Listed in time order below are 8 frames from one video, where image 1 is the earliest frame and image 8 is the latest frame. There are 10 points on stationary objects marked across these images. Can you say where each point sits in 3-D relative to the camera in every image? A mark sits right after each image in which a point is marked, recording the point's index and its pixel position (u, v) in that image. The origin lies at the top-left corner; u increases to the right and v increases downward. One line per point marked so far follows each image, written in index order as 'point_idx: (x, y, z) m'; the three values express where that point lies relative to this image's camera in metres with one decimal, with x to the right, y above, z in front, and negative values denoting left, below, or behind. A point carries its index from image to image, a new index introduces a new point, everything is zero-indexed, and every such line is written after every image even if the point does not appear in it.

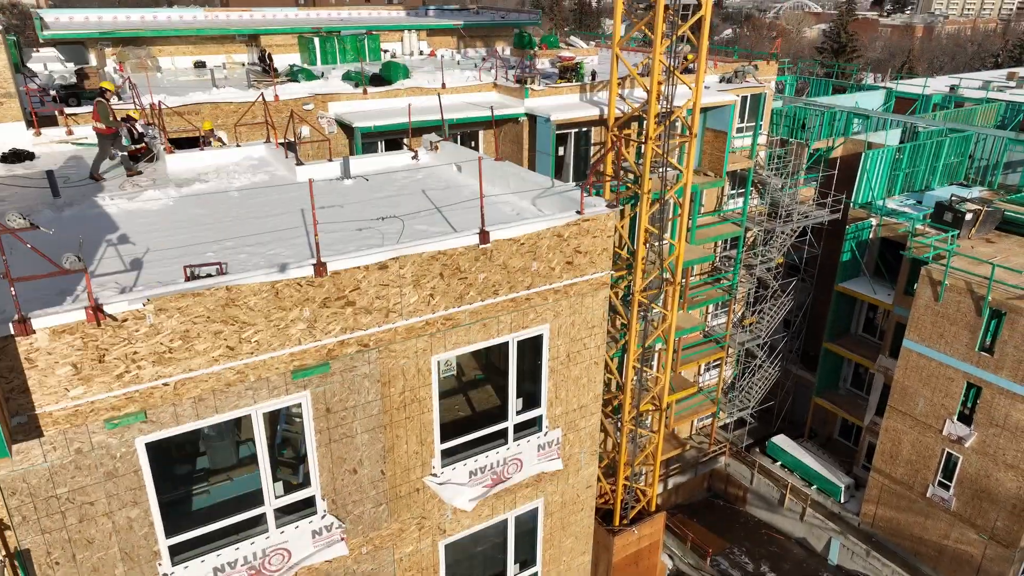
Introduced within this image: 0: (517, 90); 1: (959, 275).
0: (+0.1, +5.1, +18.1) m
1: (+12.7, +0.4, +20.0) m
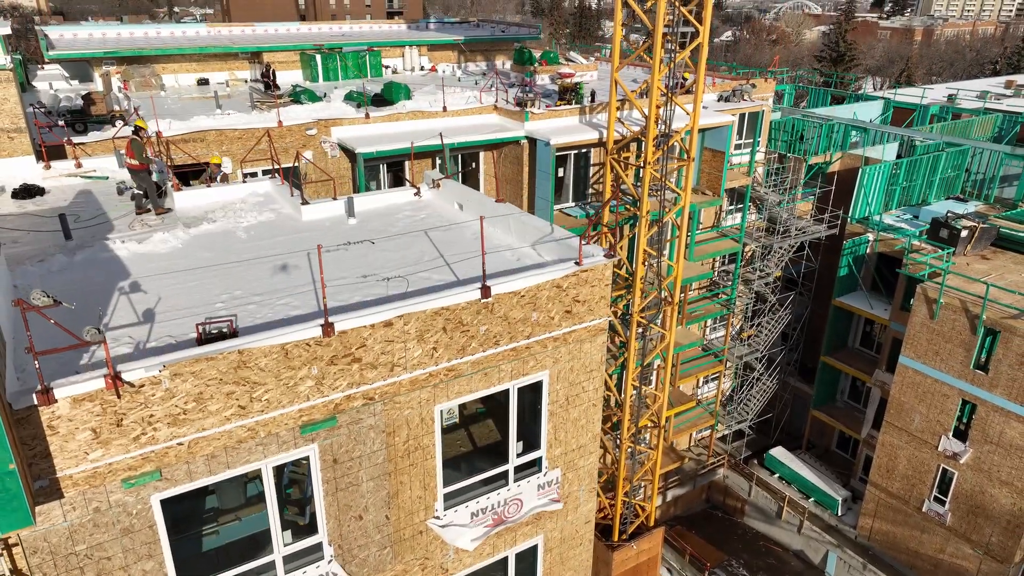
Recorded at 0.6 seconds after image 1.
0: (+0.1, +4.6, +18.3) m
1: (+12.7, -0.2, +20.2) m
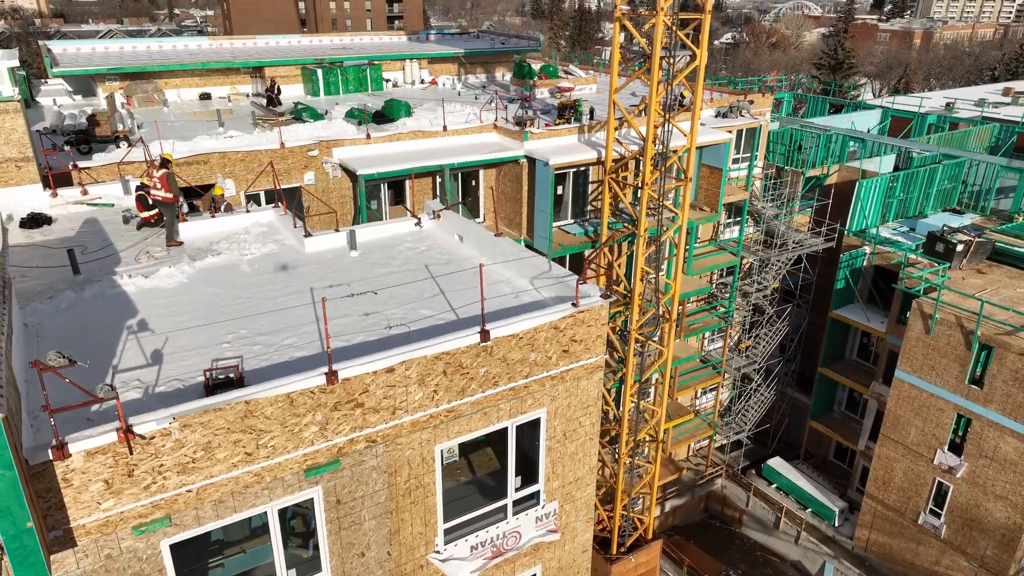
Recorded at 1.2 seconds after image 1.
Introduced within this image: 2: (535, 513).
0: (+0.1, +4.1, +18.5) m
1: (+12.7, -0.6, +20.4) m
2: (+0.3, -2.7, +8.5) m
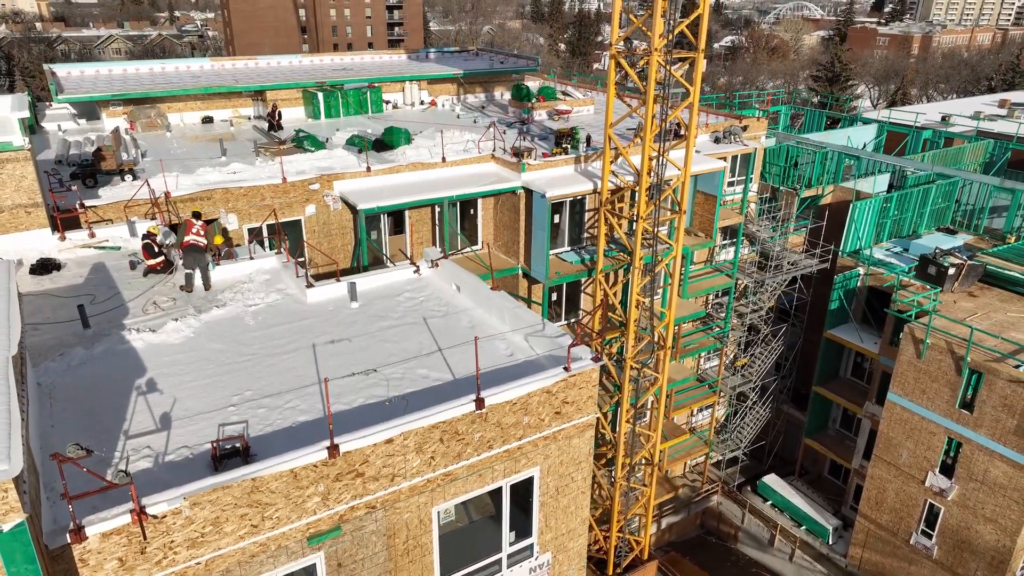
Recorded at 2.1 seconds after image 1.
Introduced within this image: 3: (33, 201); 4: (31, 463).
0: (+0.1, +3.4, +18.8) m
1: (+12.6, -1.4, +20.8) m
2: (+0.2, -3.5, +8.9) m
3: (-8.3, +1.5, +12.3) m
4: (-4.2, -1.5, +6.1) m
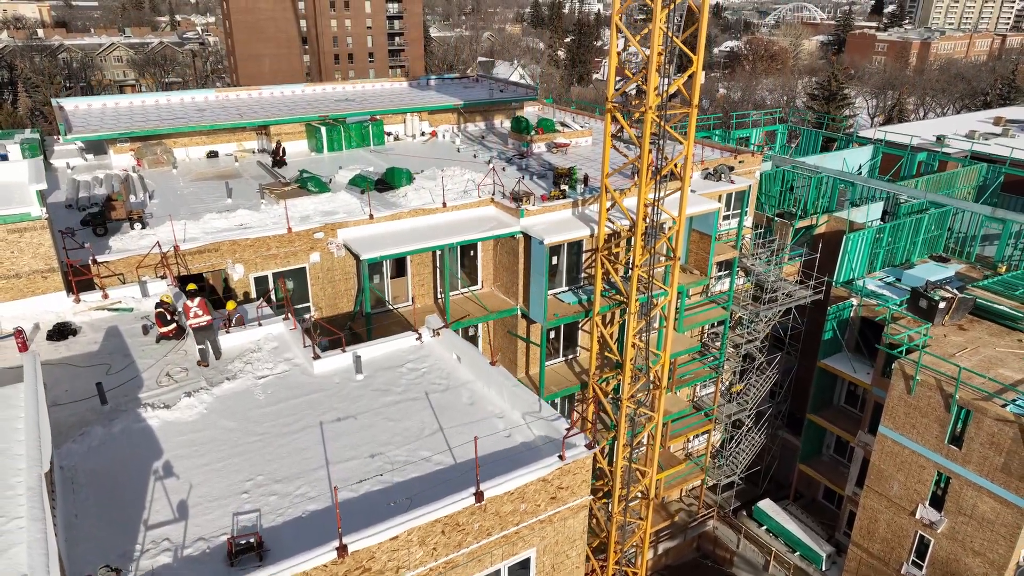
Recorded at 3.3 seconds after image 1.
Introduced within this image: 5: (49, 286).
0: (0.0, +2.2, +19.3) m
1: (+12.6, -2.5, +21.2) m
2: (+0.2, -4.6, +9.3) m
3: (-8.4, +0.4, +12.7) m
4: (-4.2, -2.6, +6.6) m
5: (-8.4, 0.0, +12.8) m
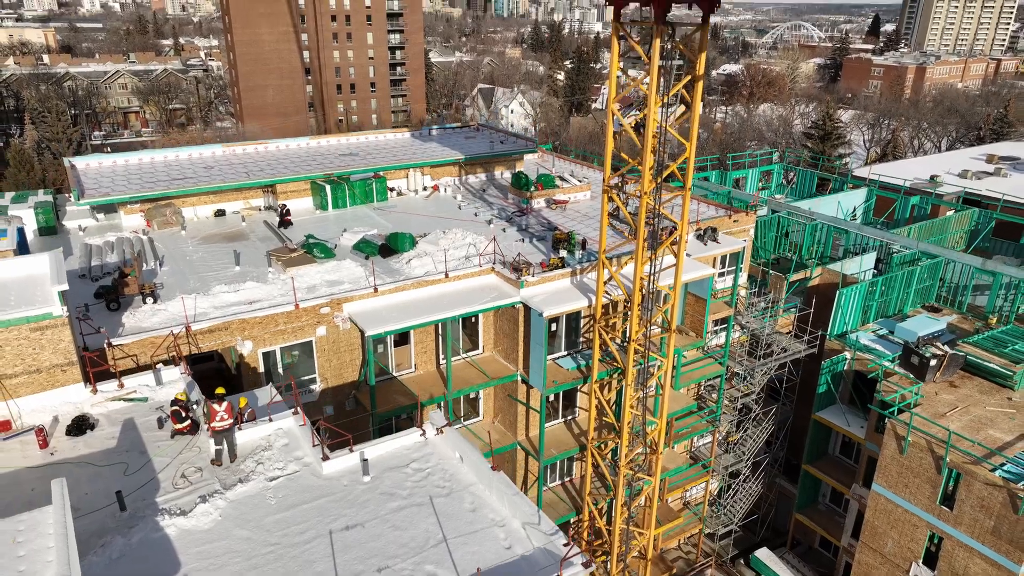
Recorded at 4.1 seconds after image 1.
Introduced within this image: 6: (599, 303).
0: (0.0, +0.3, +19.9) m
1: (+12.6, -4.5, +21.7) m
2: (+0.2, -6.3, +9.8) m
3: (-8.4, -1.4, +13.3) m
4: (-4.2, -4.3, +7.1) m
5: (-8.4, -1.7, +13.4) m
6: (+2.4, -0.5, +19.2) m
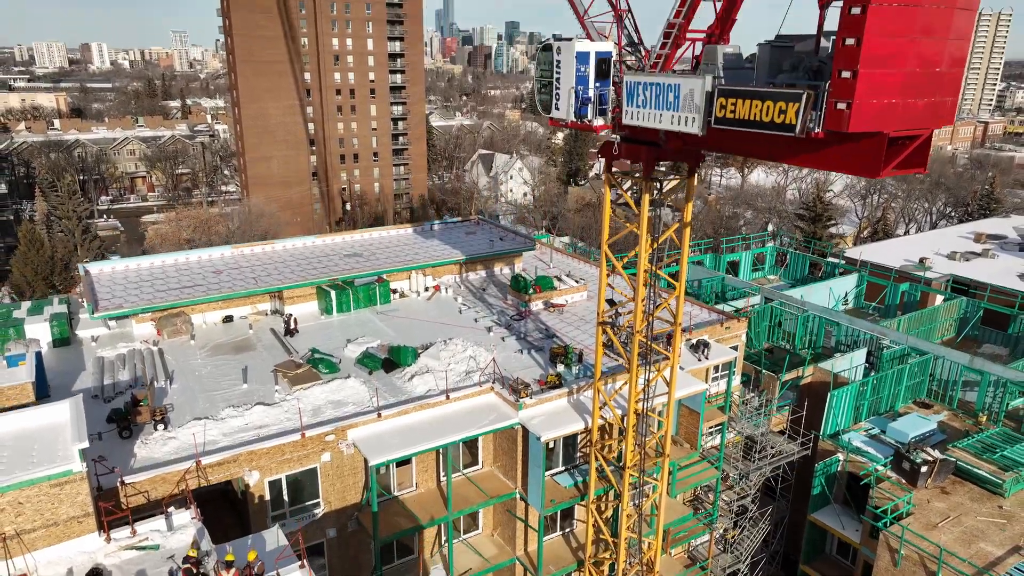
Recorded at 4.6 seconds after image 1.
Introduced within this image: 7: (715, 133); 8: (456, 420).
0: (0.0, -3.2, +20.5) m
1: (+12.6, -8.1, +22.1) m
2: (+0.2, -9.1, +10.0) m
3: (-8.4, -4.4, +13.8) m
4: (-4.2, -6.9, +7.5) m
5: (-8.5, -4.8, +13.9) m
6: (+2.3, -3.9, +19.8) m
7: (+3.8, +2.9, +13.4) m
8: (-1.6, -3.7, +20.0) m
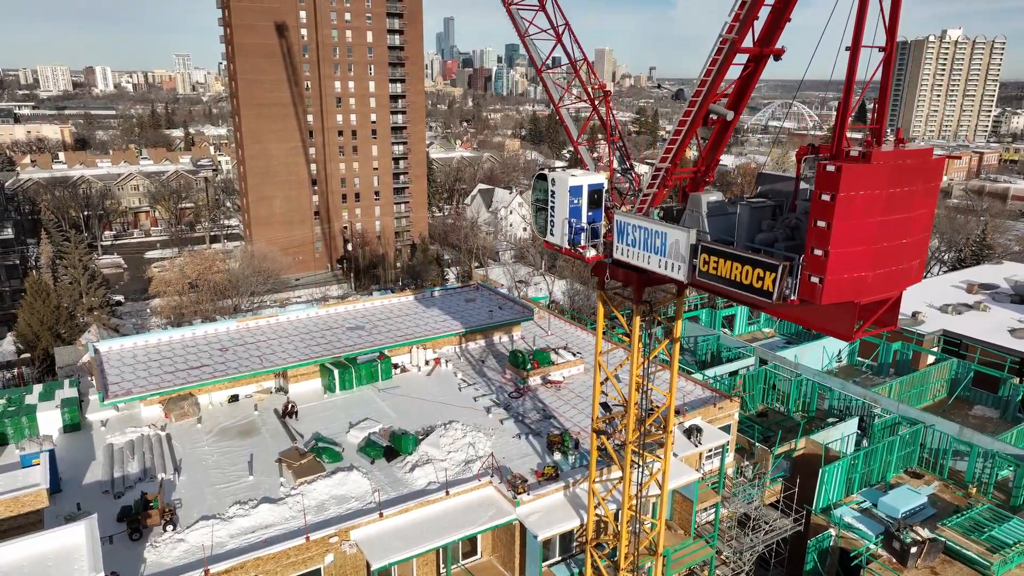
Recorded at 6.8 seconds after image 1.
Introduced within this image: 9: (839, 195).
0: (-0.1, -6.1, +21.2) m
1: (+12.5, -11.1, +22.6) m
2: (+0.1, -11.8, +10.5) m
3: (-8.5, -7.2, +14.5) m
4: (-4.3, -9.5, +8.0) m
5: (-8.5, -7.6, +14.5) m
6: (+2.3, -6.8, +20.5) m
7: (+3.7, +0.2, +14.2) m
8: (-1.6, -6.7, +20.7) m
9: (+5.2, +1.5, +11.3) m
